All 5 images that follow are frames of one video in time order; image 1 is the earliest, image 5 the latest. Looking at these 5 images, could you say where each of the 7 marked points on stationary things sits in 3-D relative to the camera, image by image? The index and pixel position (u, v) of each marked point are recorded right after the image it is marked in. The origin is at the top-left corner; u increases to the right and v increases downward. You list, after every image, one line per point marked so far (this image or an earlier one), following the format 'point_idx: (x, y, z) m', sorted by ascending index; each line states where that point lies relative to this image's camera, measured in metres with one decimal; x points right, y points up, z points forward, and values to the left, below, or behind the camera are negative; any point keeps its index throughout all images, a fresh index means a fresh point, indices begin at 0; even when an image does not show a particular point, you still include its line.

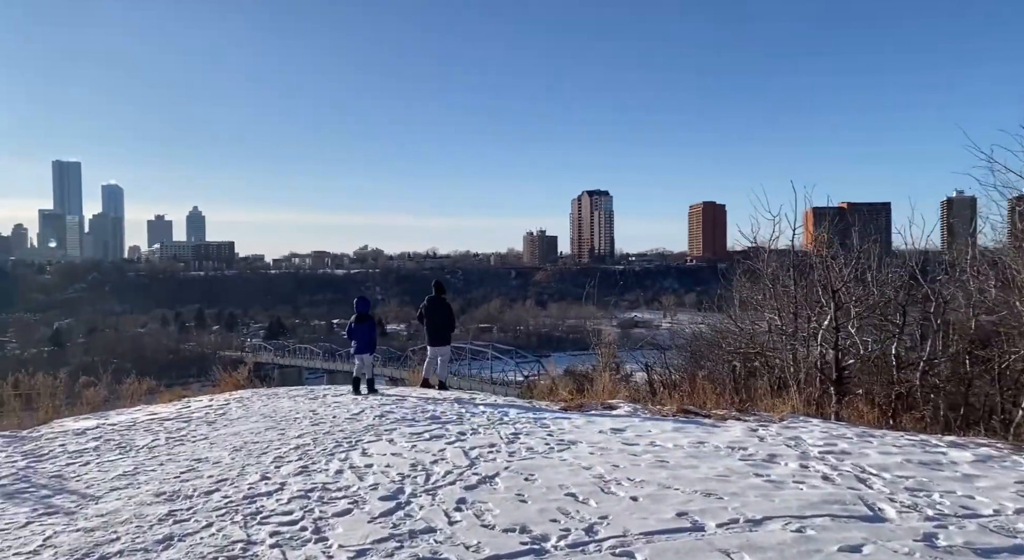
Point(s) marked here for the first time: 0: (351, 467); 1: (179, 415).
0: (-1.0, -1.1, +4.5) m
1: (-3.0, -1.2, +6.6) m
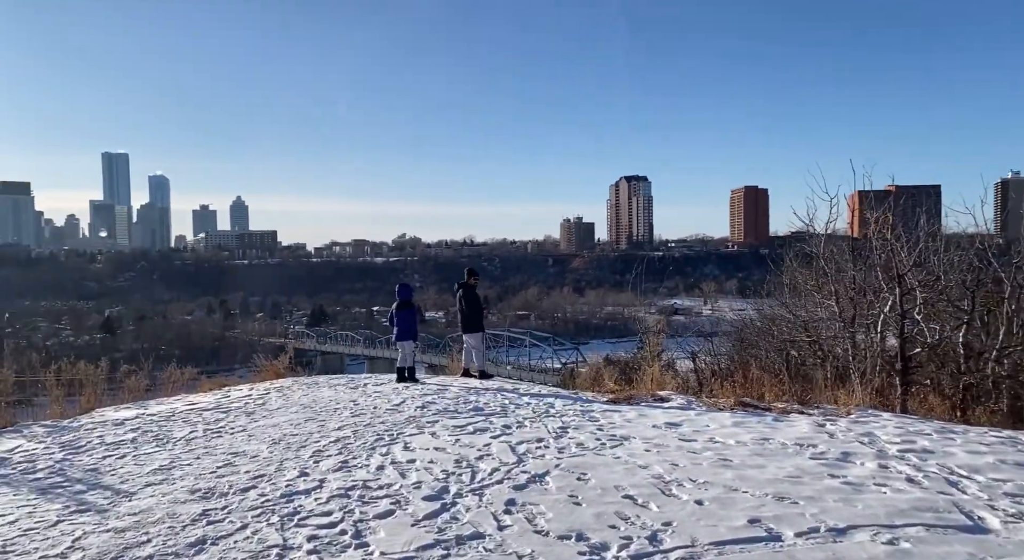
0: (-0.7, -1.1, +4.3) m
1: (-2.6, -1.1, +6.4) m
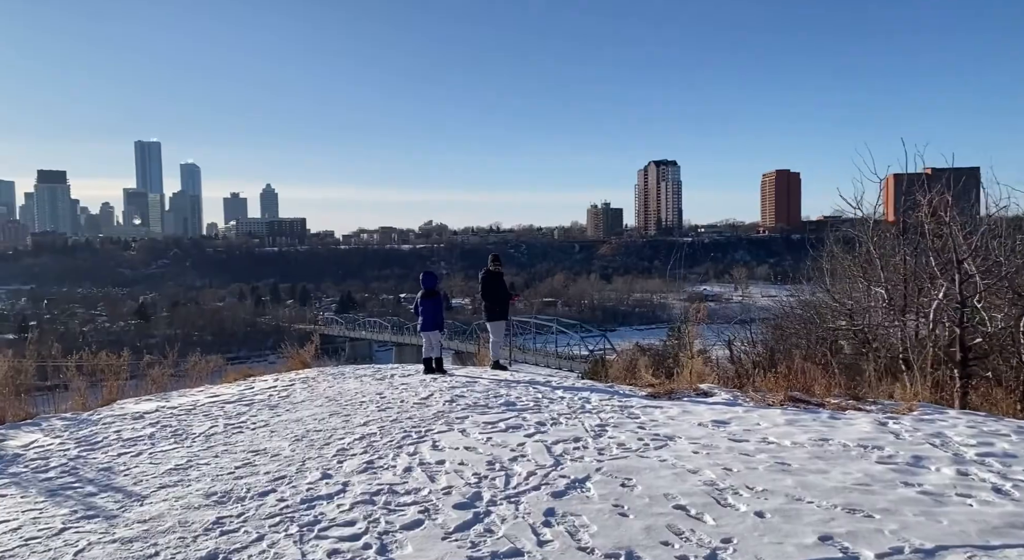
0: (-0.5, -1.0, +4.0) m
1: (-2.3, -1.0, +6.2) m
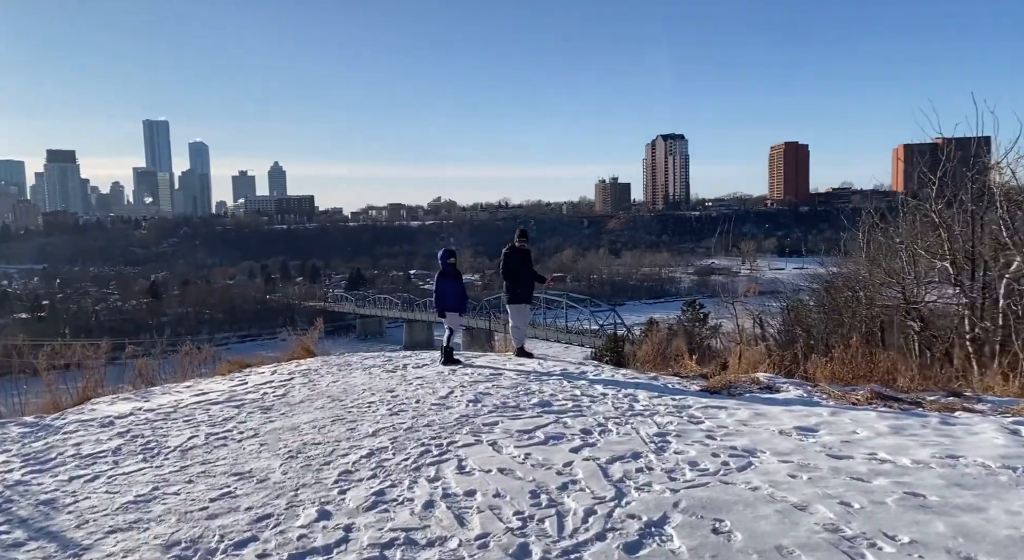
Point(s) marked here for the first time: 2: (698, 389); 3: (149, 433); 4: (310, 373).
0: (-0.3, -0.9, +3.1) m
1: (-2.0, -0.9, +5.4) m
2: (+1.3, -0.8, +5.3) m
3: (-2.2, -0.9, +4.5) m
4: (-1.8, -0.8, +6.6) m
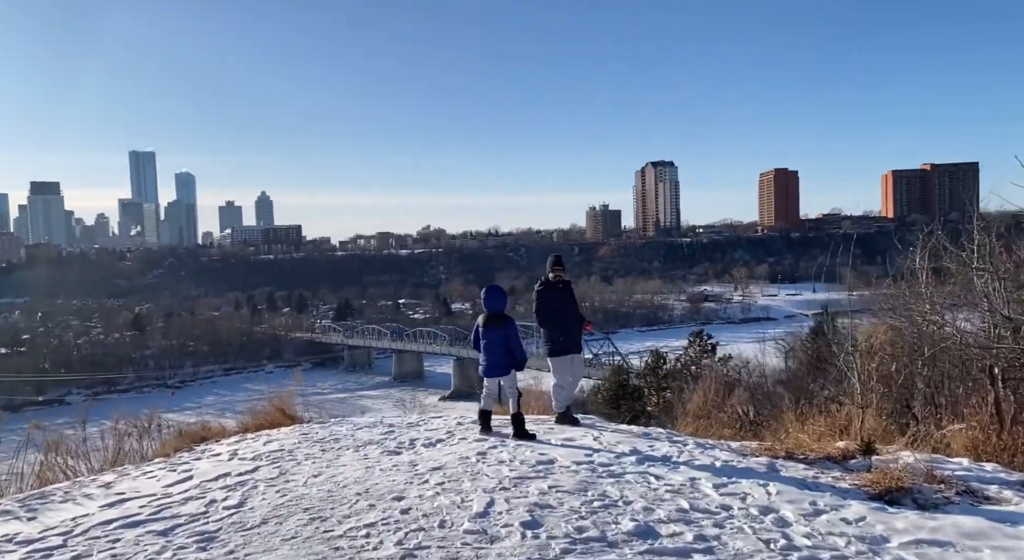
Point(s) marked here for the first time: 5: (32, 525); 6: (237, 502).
0: (+0.1, -1.1, +1.3) m
1: (-1.7, -1.1, +3.5) m
2: (+1.7, -1.0, +3.5) m
3: (-1.8, -1.2, +2.7) m
4: (-1.5, -1.2, +4.8) m
5: (-2.4, -1.2, +3.6) m
6: (-1.4, -1.1, +3.8) m
